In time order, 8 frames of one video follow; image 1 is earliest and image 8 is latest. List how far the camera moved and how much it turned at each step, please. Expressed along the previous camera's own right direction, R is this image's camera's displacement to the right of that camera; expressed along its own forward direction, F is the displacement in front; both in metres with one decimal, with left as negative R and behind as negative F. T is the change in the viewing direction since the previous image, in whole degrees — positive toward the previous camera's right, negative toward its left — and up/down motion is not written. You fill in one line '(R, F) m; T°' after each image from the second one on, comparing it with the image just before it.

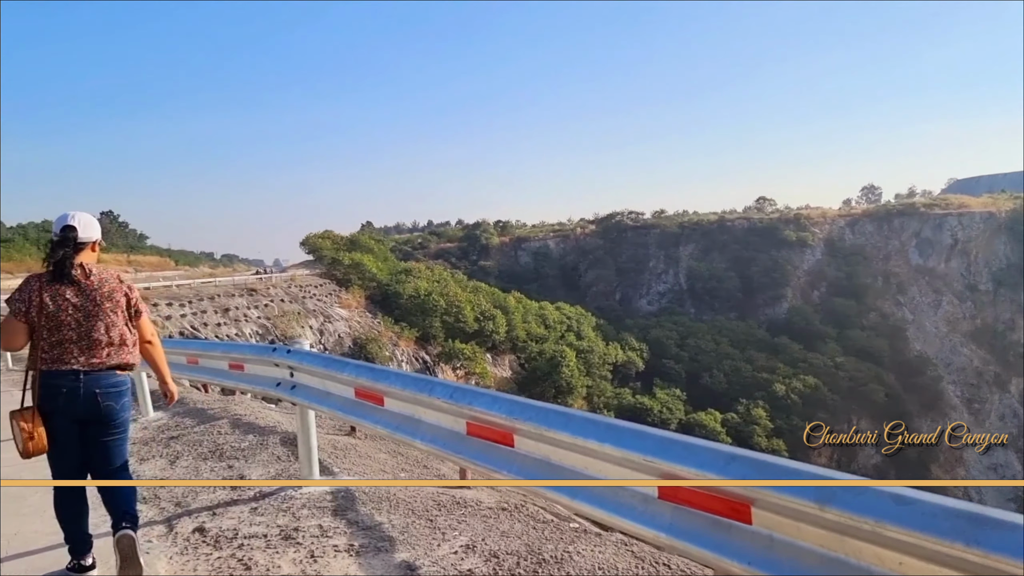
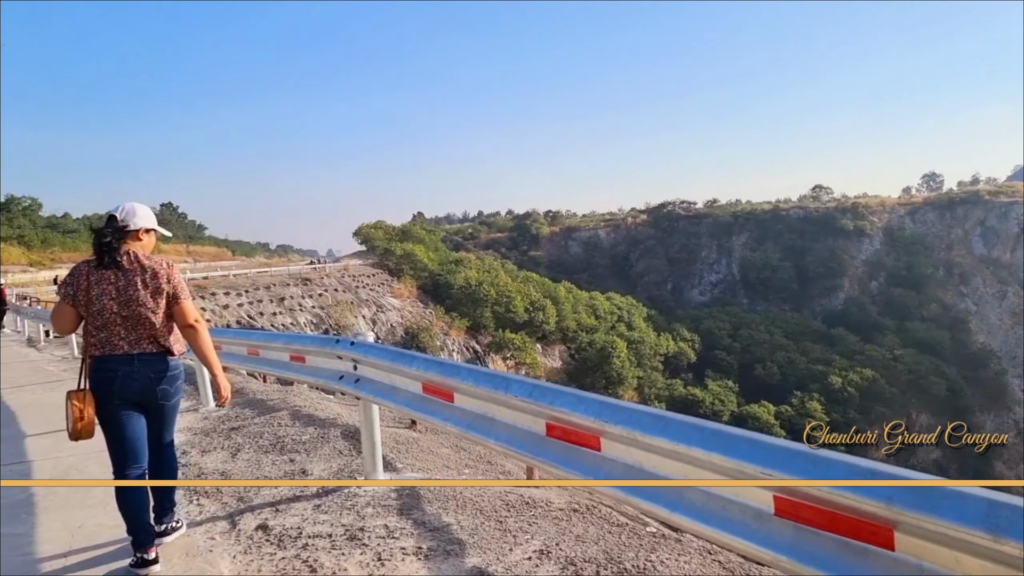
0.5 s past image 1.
(-0.1, +0.2) m; -3°
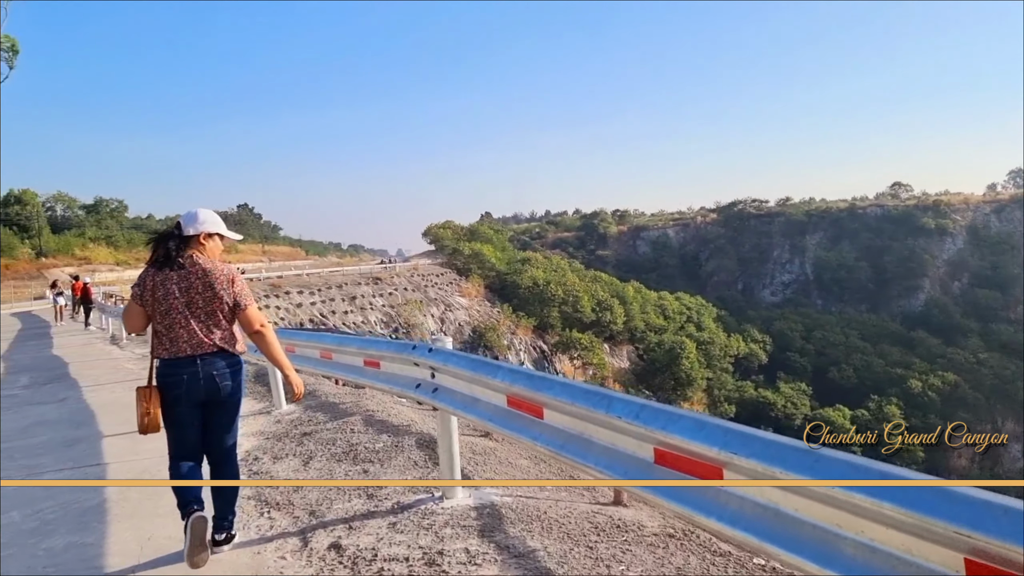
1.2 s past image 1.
(-0.1, +0.2) m; -4°
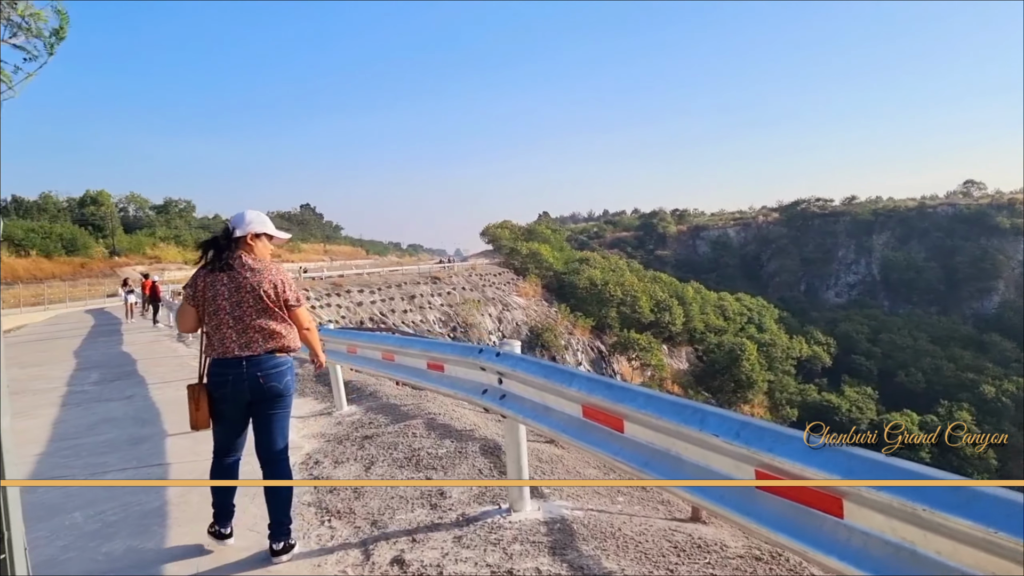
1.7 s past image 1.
(-0.1, +0.2) m; -4°
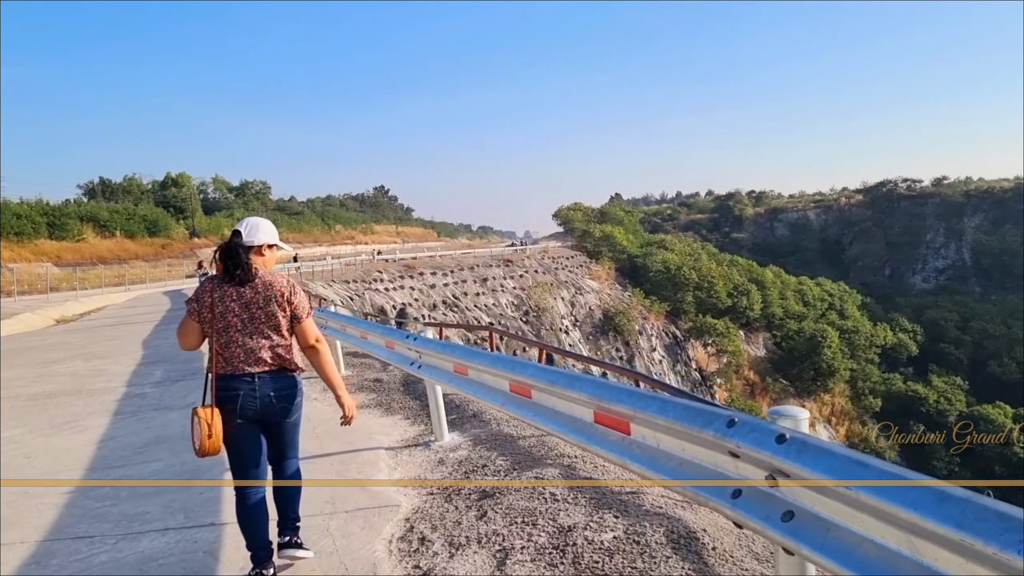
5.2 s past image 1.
(-0.4, +1.3) m; -5°
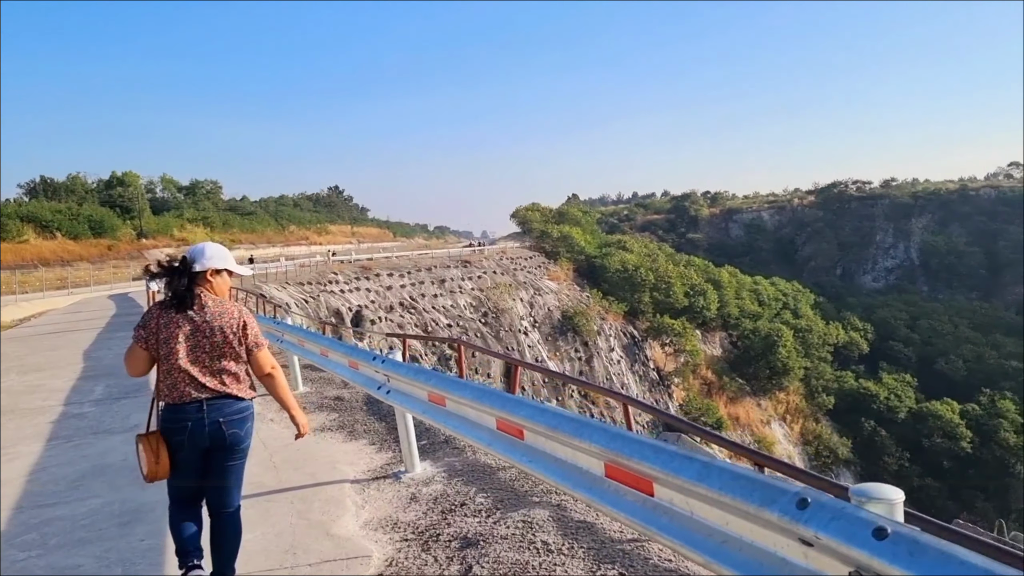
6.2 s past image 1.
(-0.1, +0.4) m; +3°
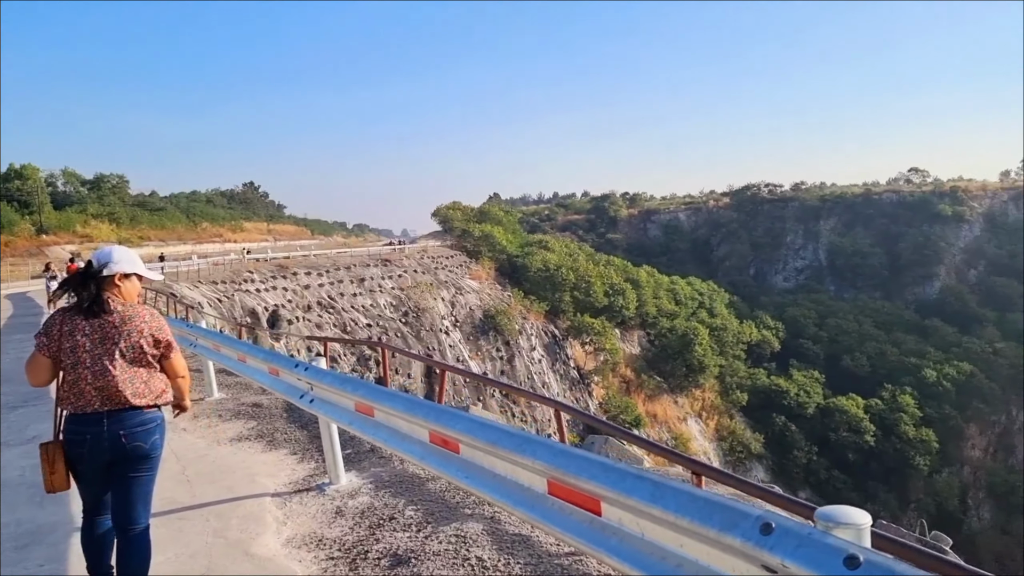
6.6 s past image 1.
(0.0, +0.1) m; +5°
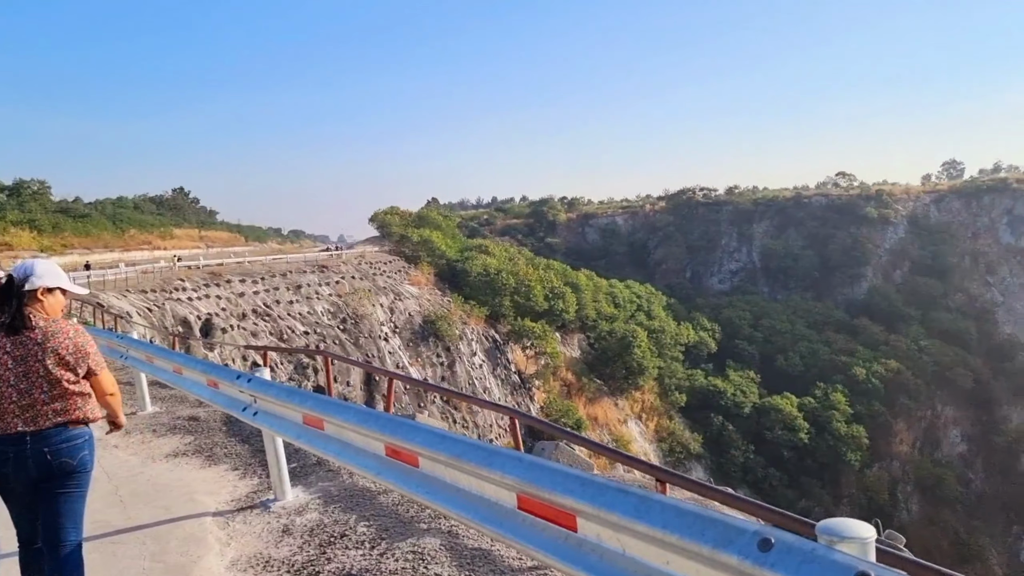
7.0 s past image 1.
(-0.1, +0.1) m; +4°
